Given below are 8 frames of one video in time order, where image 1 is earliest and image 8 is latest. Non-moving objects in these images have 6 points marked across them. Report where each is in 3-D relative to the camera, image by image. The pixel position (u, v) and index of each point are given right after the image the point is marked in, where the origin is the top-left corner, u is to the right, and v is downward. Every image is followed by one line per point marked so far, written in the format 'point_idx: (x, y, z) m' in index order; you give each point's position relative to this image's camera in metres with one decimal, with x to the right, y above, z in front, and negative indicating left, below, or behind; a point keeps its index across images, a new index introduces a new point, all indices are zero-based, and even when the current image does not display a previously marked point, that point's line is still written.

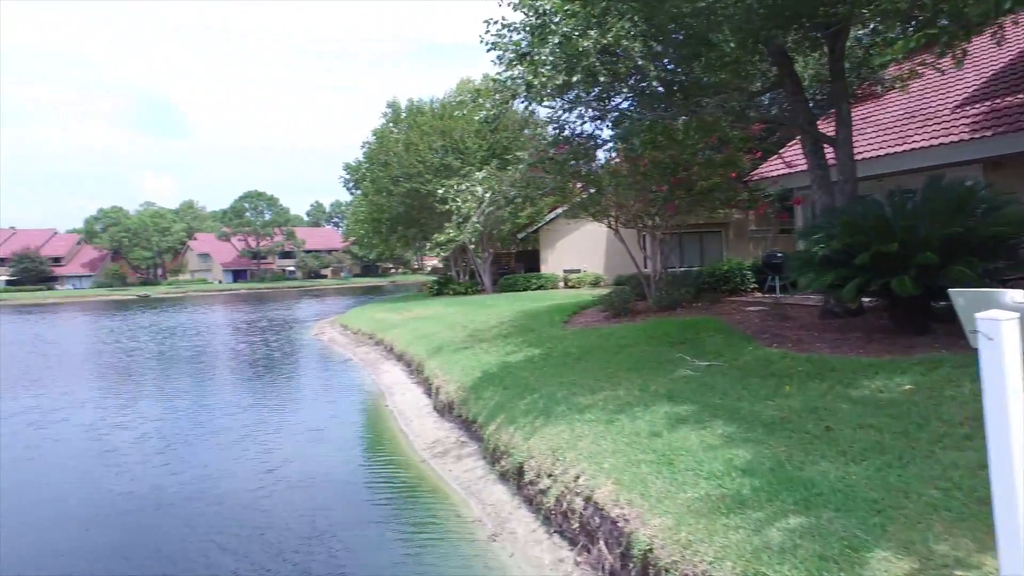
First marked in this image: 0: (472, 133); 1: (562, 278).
0: (-1.0, +4.4, +19.6) m
1: (+1.4, +0.2, +19.1) m
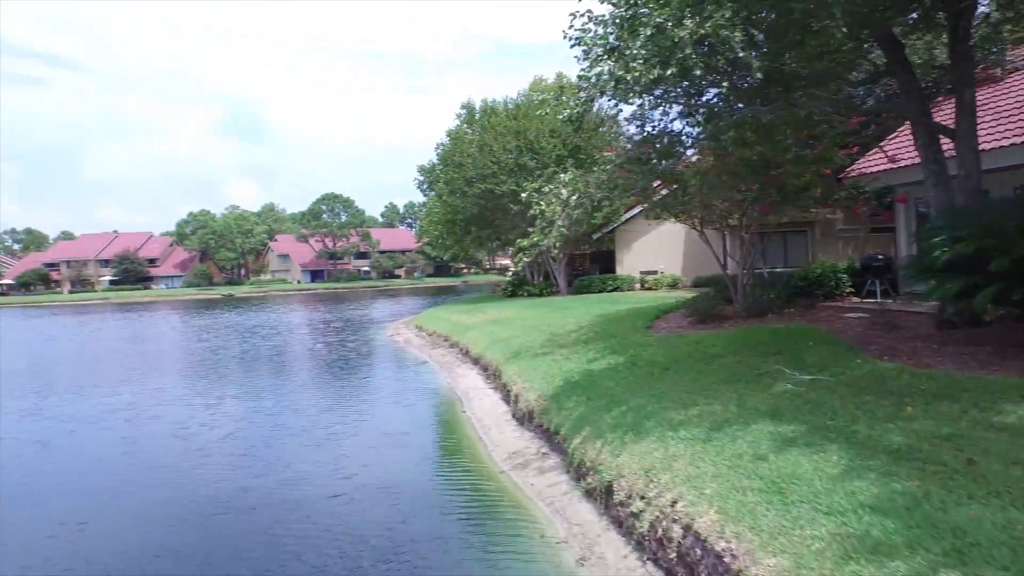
0: (+1.0, +4.4, +19.4) m
1: (+3.4, +0.2, +18.6) m
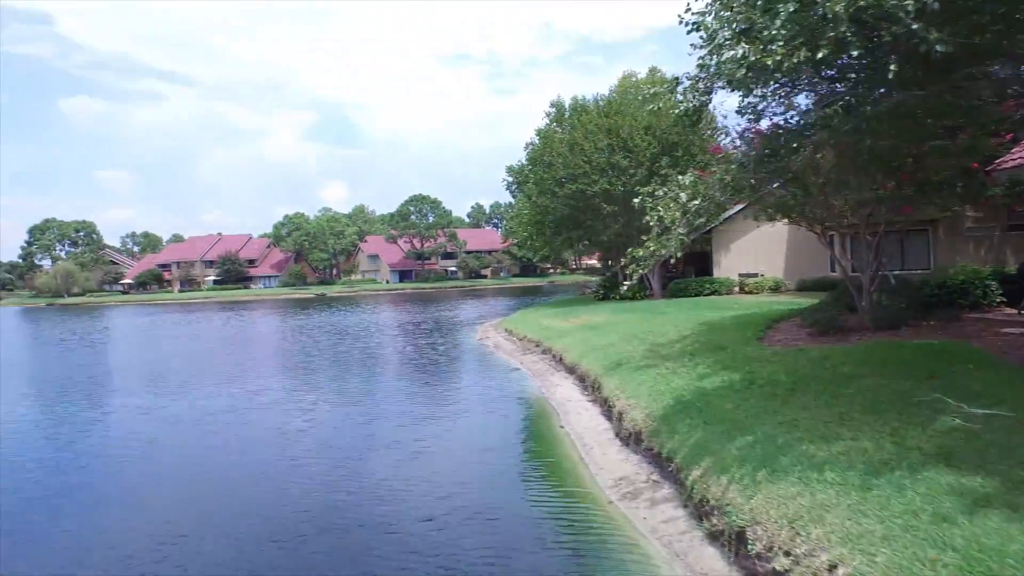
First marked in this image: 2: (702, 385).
0: (+3.5, +4.3, +18.8) m
1: (+5.8, +0.1, +17.7) m
2: (+1.6, -0.8, +5.8) m
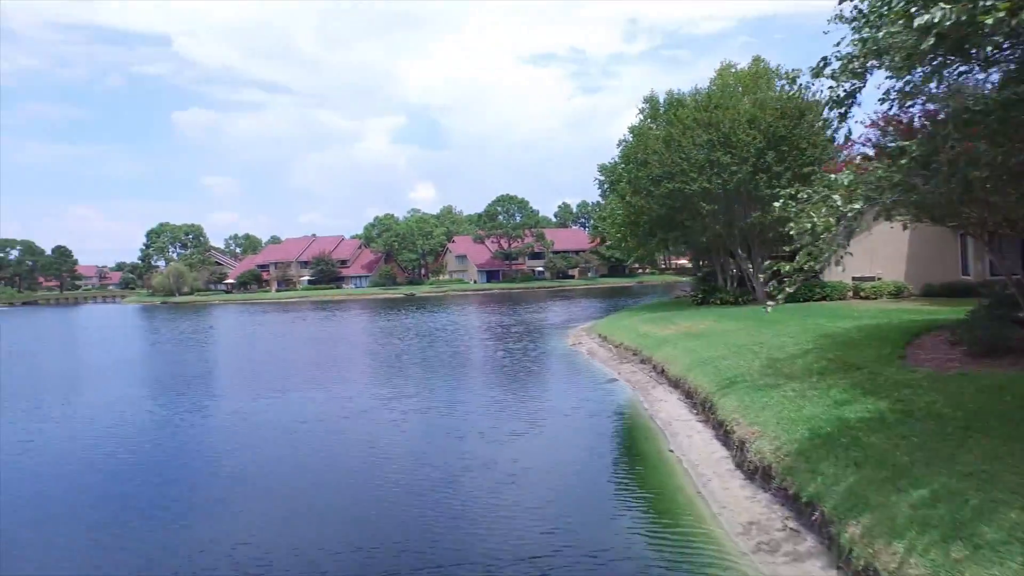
0: (+5.9, +4.2, +17.6) m
1: (+8.0, 0.0, +16.3) m
2: (+2.4, -0.9, +5.0) m
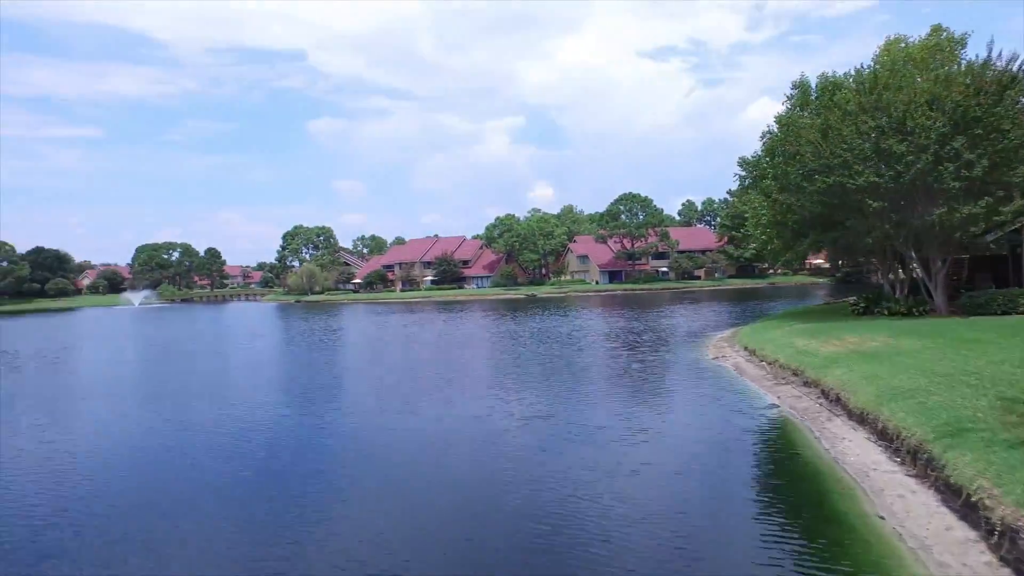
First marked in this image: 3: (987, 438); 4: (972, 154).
0: (+9.0, +4.0, +15.2) m
1: (+10.8, -0.2, +13.6) m
2: (+3.4, -1.1, +3.4) m
3: (+4.0, -1.1, +6.0) m
4: (+10.1, +2.9, +15.2) m
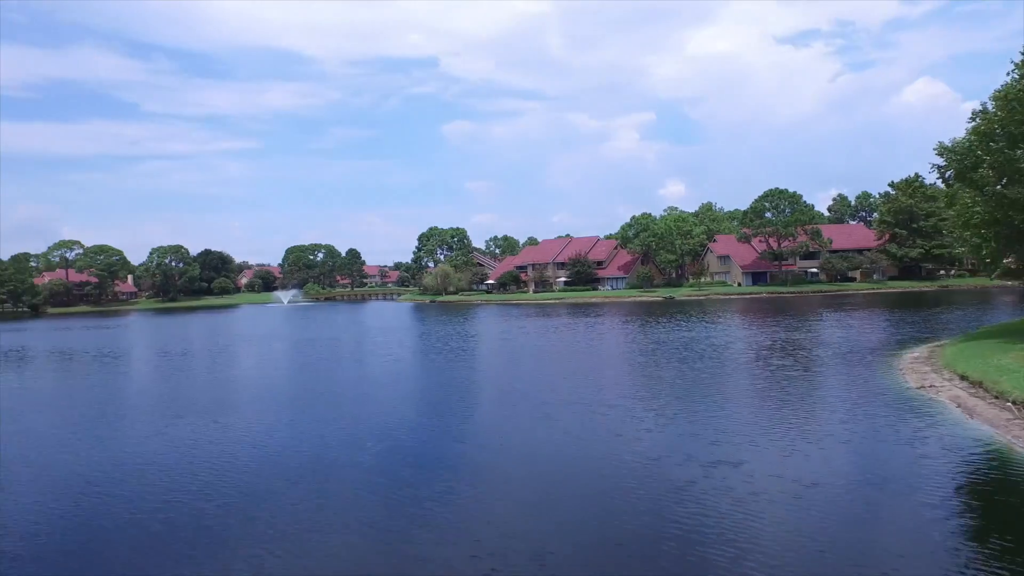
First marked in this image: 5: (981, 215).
0: (+12.0, +3.7, +11.6) m
1: (+13.5, -0.5, +9.6) m
2: (+4.3, -1.4, +1.0) m
3: (+5.4, -1.4, +3.5) m
4: (+13.1, +2.6, +11.3) m
5: (+11.4, +1.9, +16.9) m
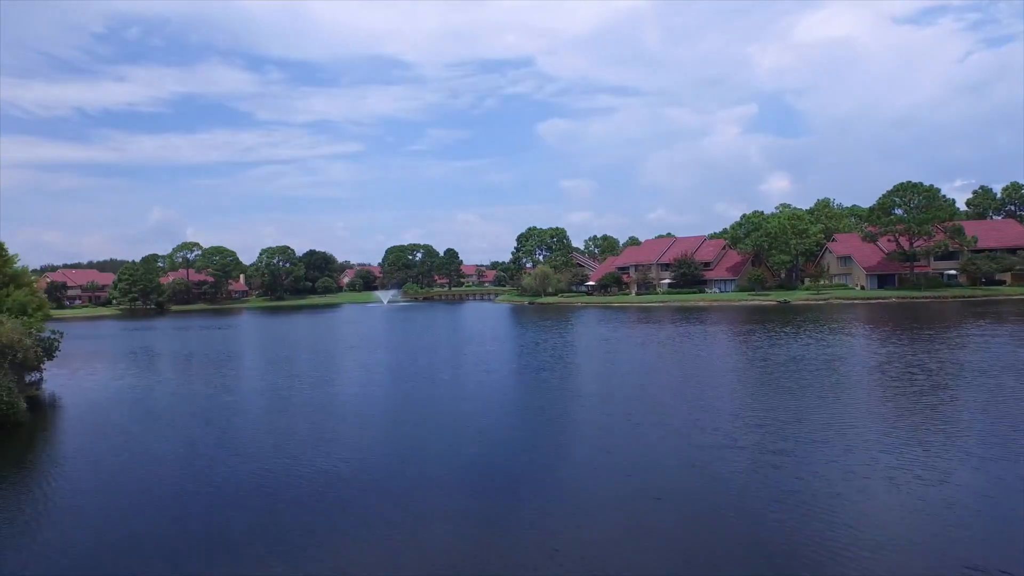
0: (+14.0, +3.3, +7.5) m
1: (+15.1, -0.9, +5.3) m
2: (+4.9, -1.8, -2.0) m
3: (+6.3, -1.8, +0.3) m
4: (+15.0, +2.2, +7.1) m
5: (+14.0, +1.5, +12.9) m
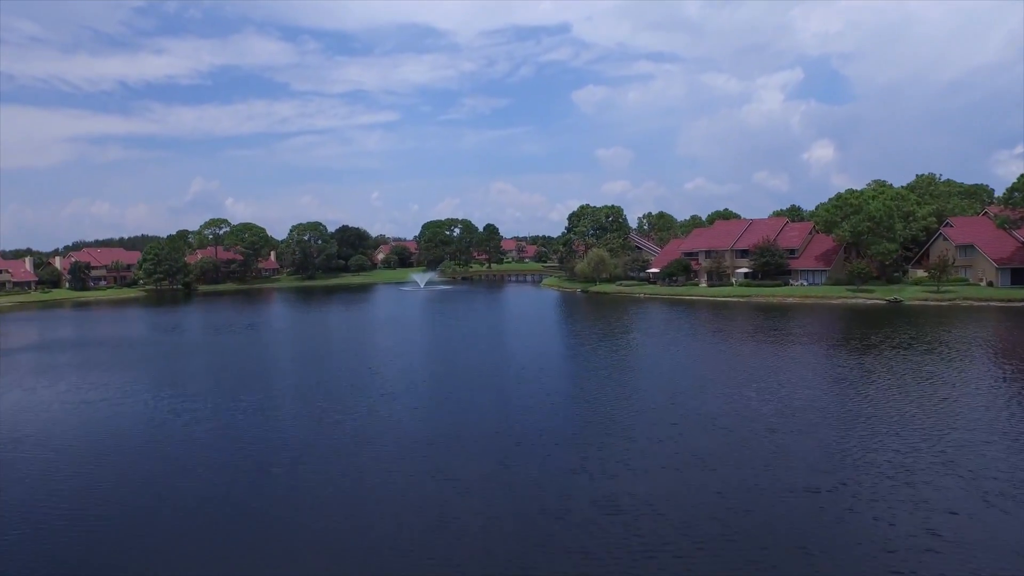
0: (+16.0, +0.8, -4.2) m
1: (+17.1, -3.5, -6.2) m
2: (+6.4, -4.6, -13.0) m
3: (+8.0, -4.5, -10.7) m
4: (+17.0, -0.3, -4.6) m
5: (+16.4, -0.8, +1.2) m
